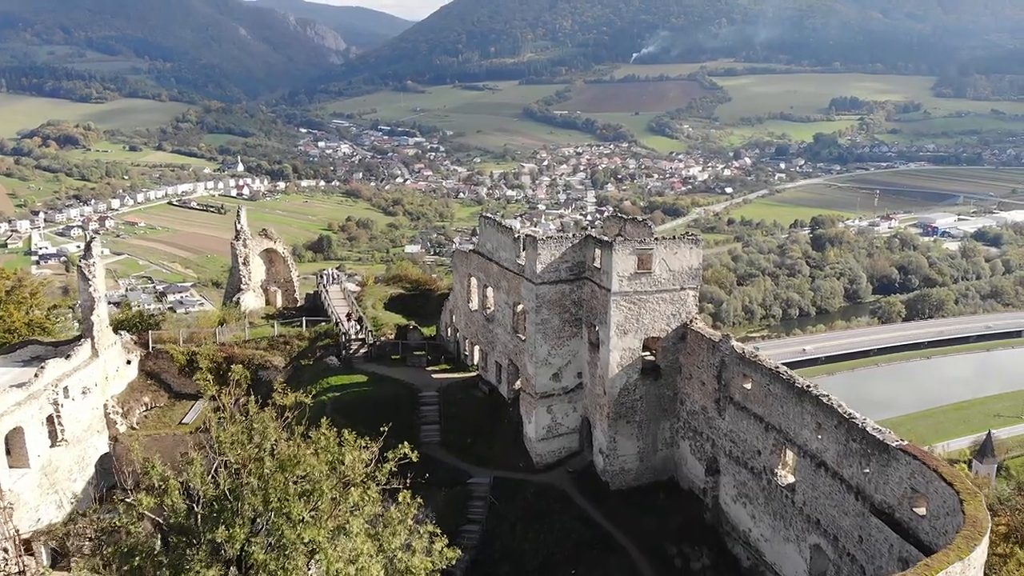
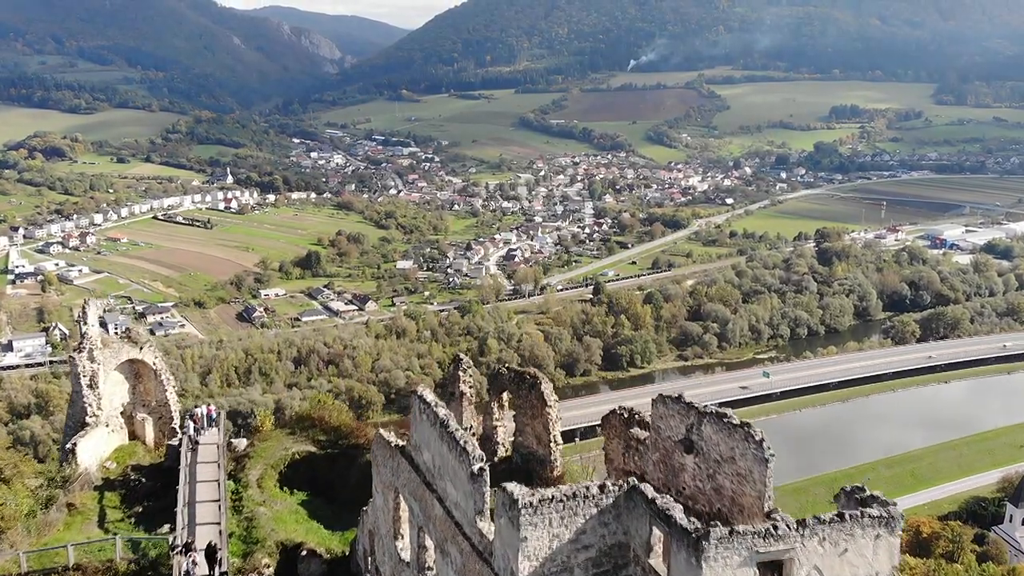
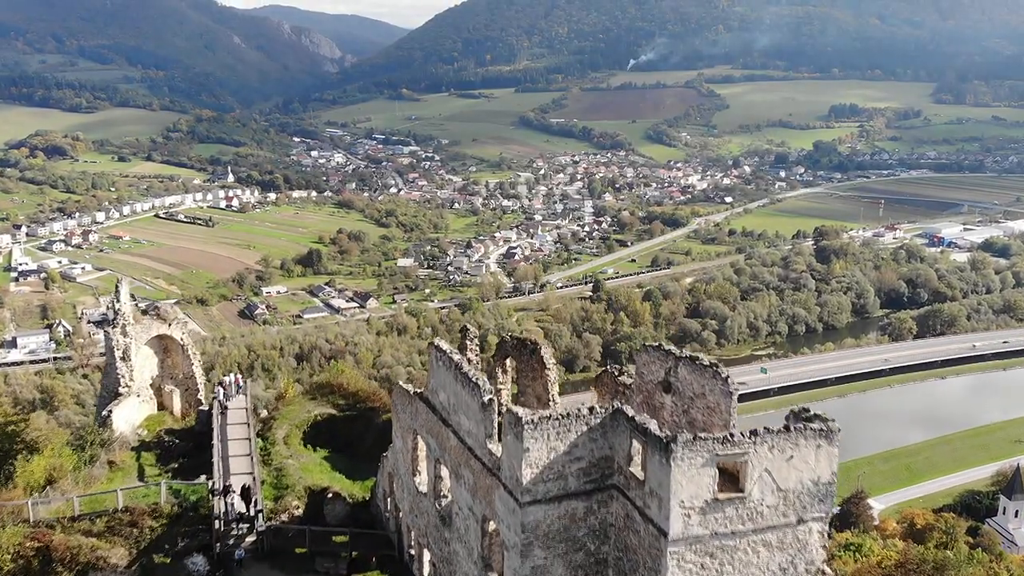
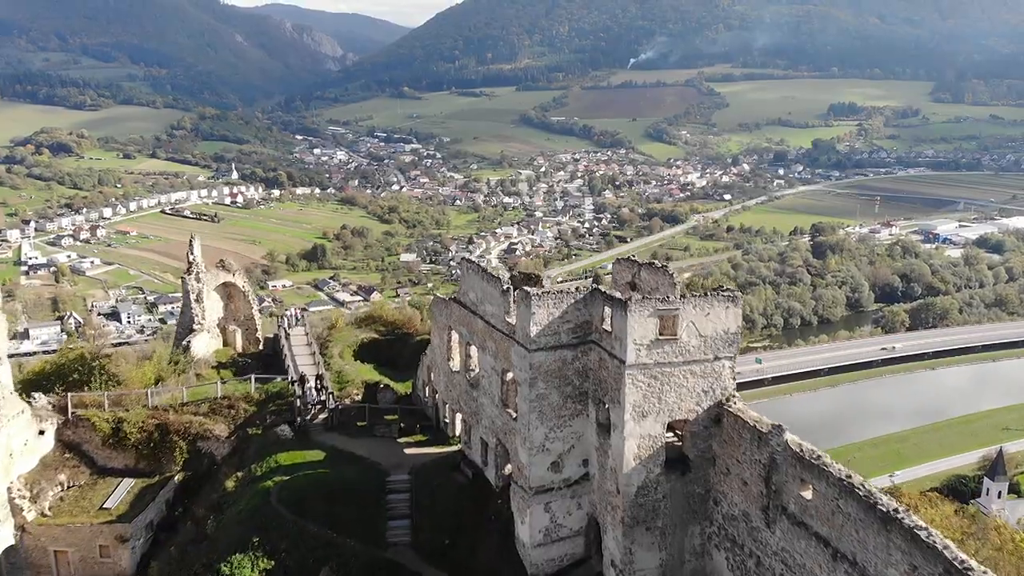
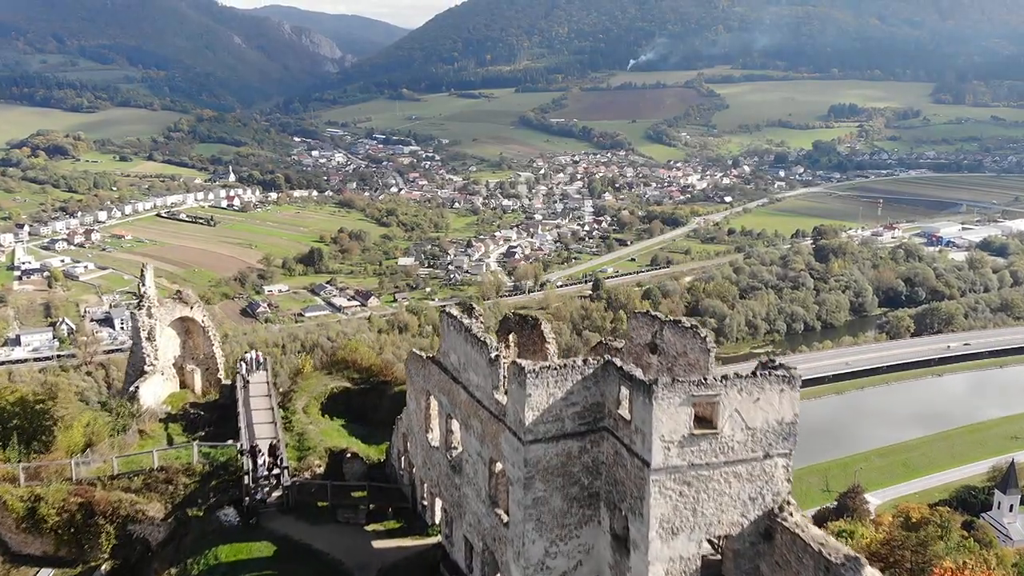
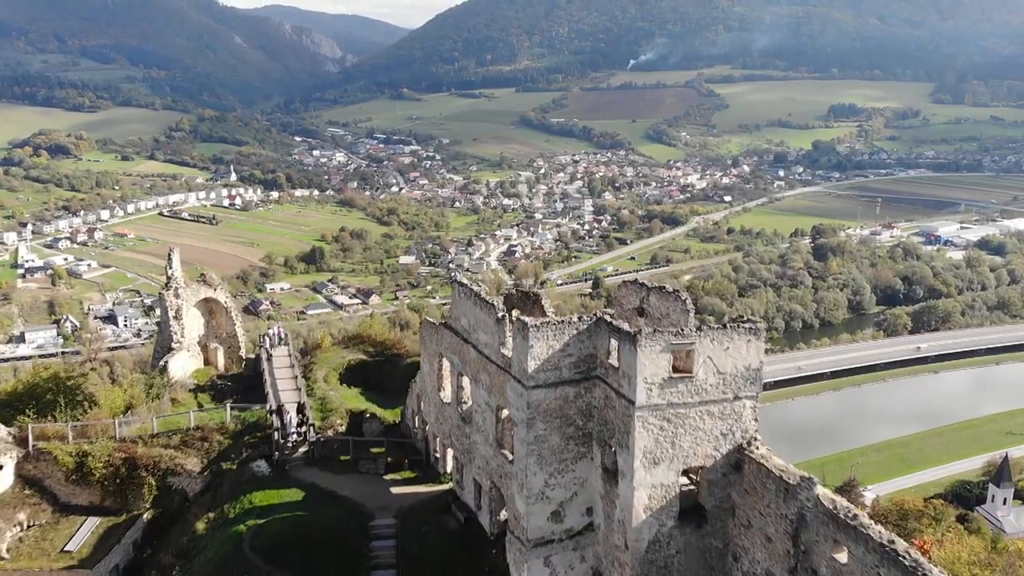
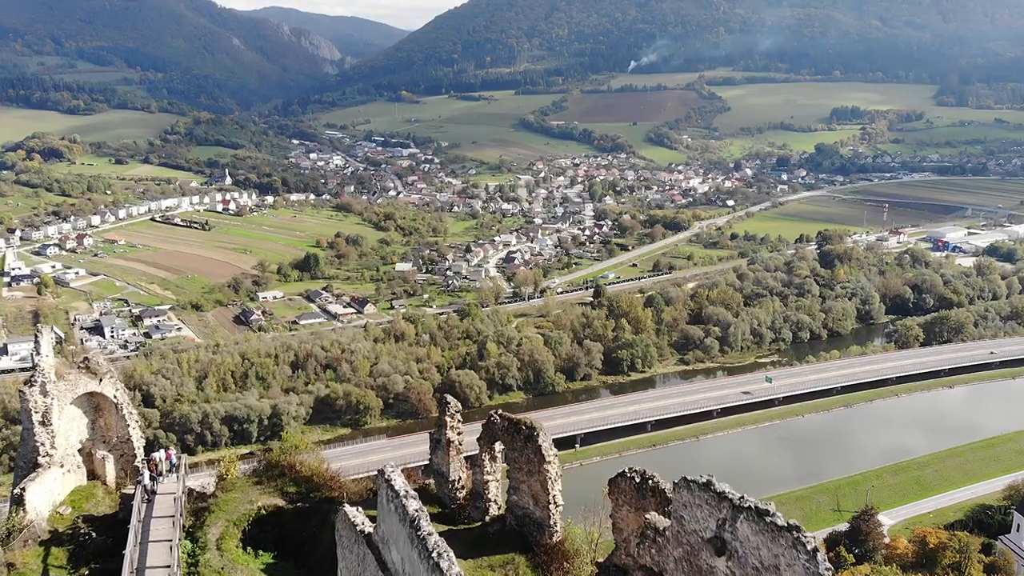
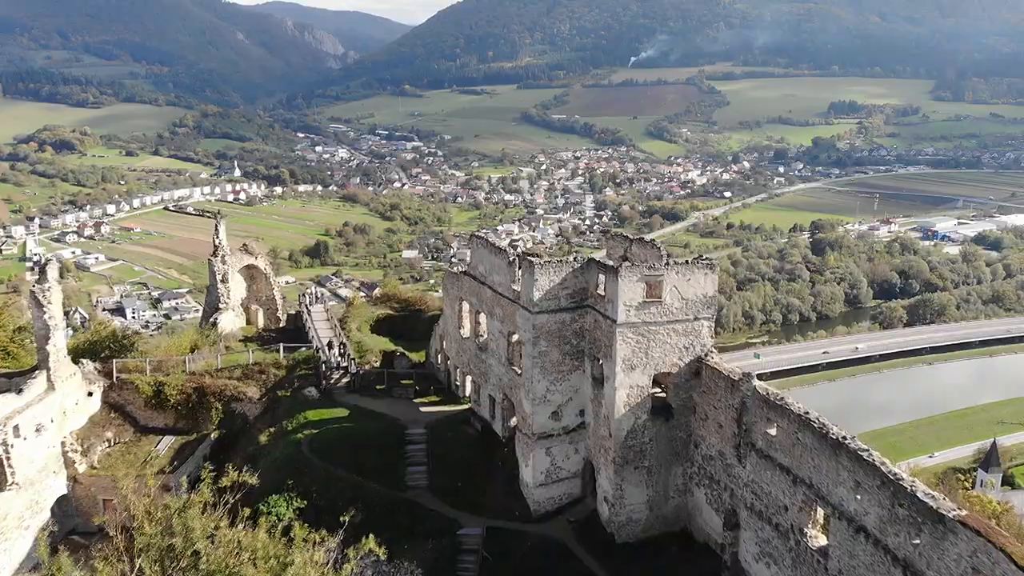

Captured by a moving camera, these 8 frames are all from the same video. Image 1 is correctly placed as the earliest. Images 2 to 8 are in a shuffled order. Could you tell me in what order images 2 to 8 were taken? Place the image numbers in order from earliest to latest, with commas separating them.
8, 4, 6, 5, 3, 2, 7
